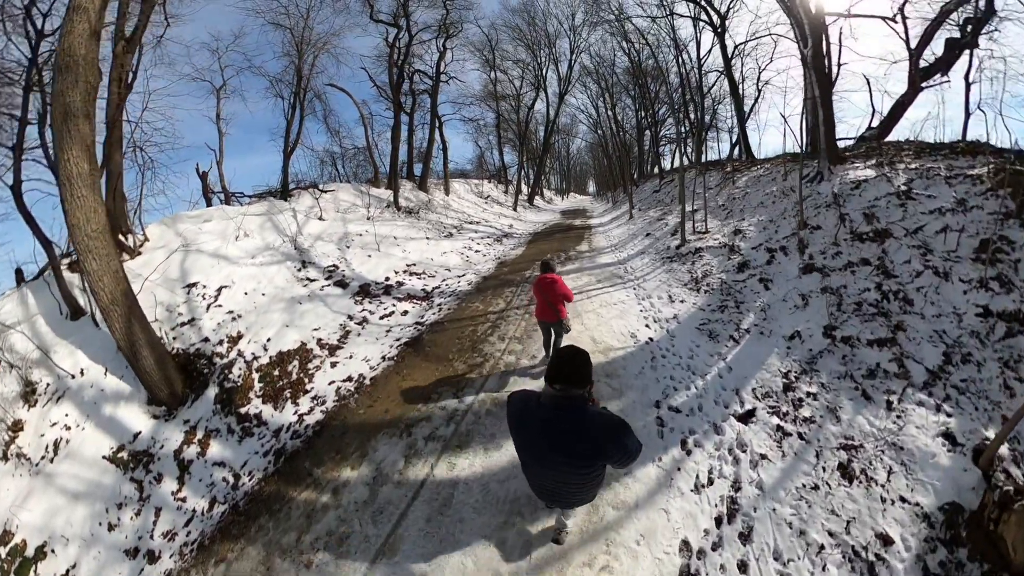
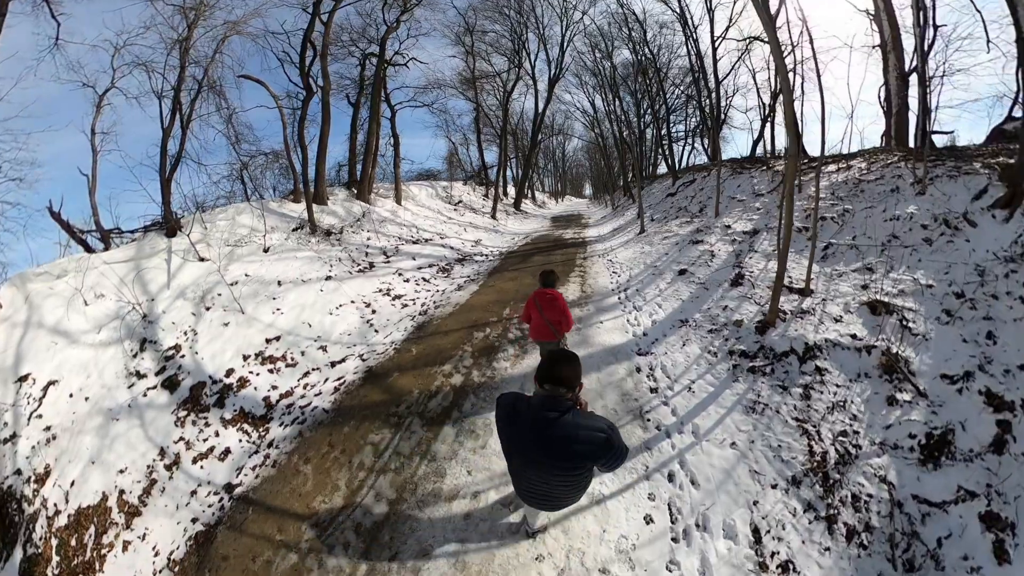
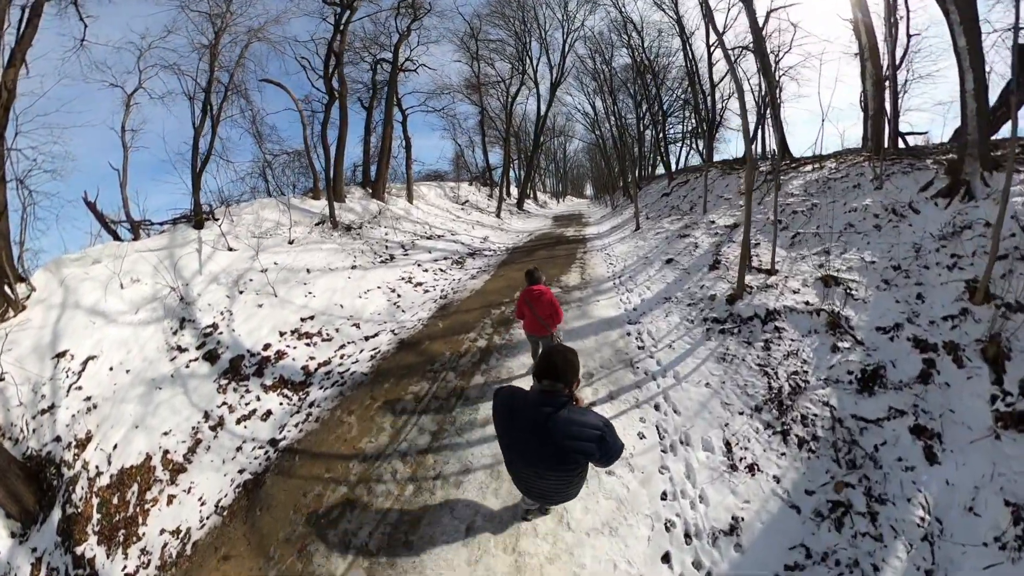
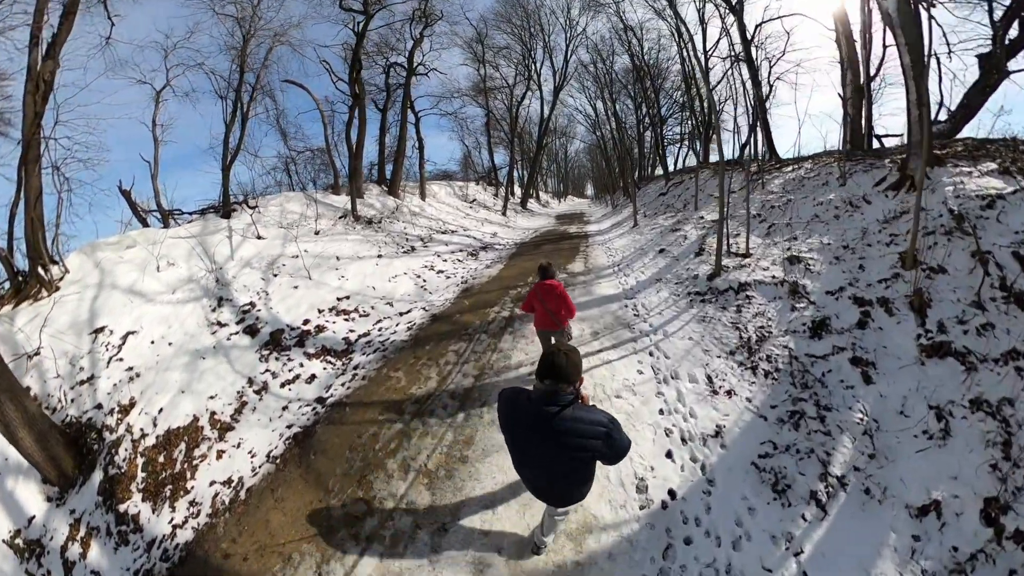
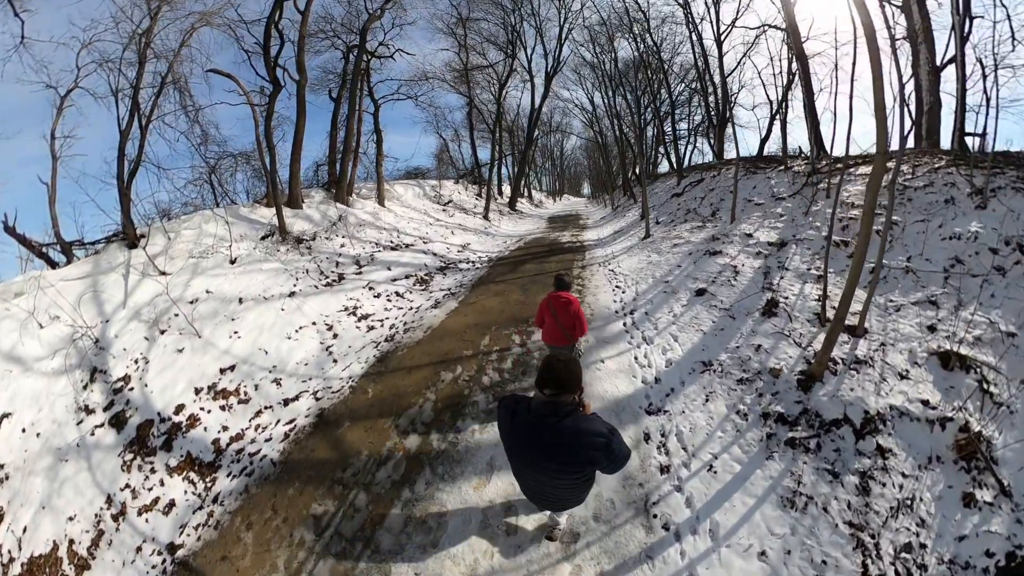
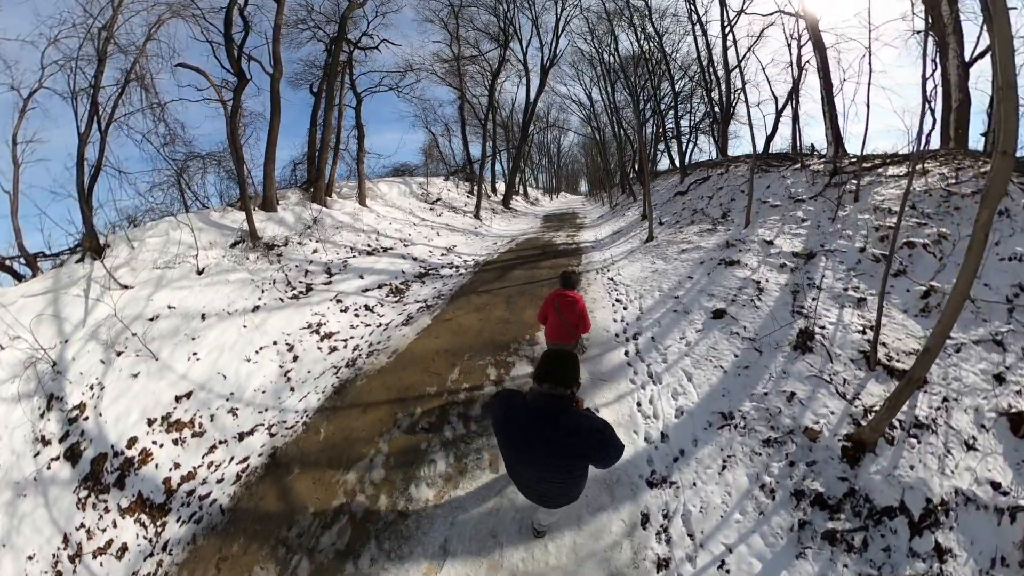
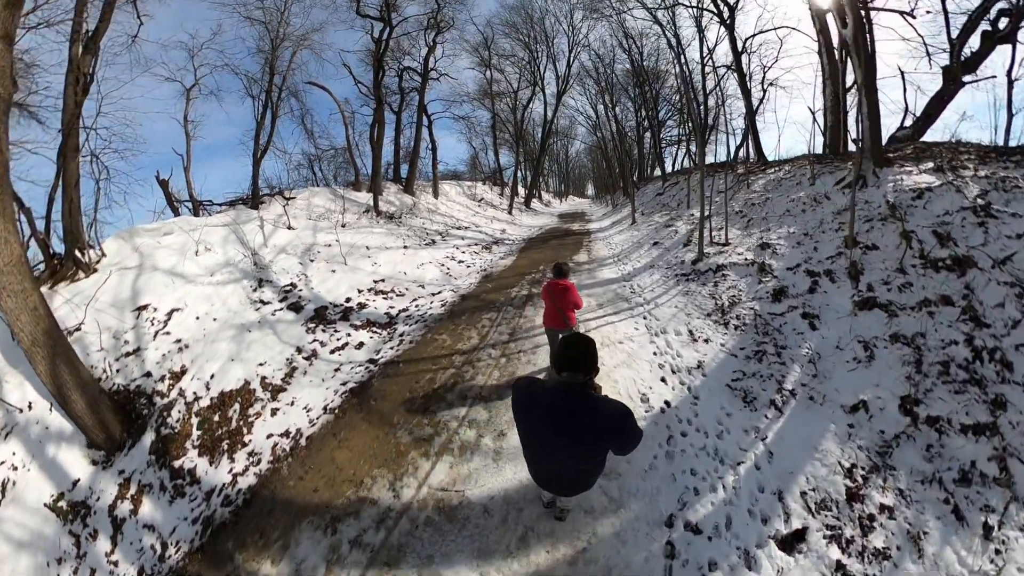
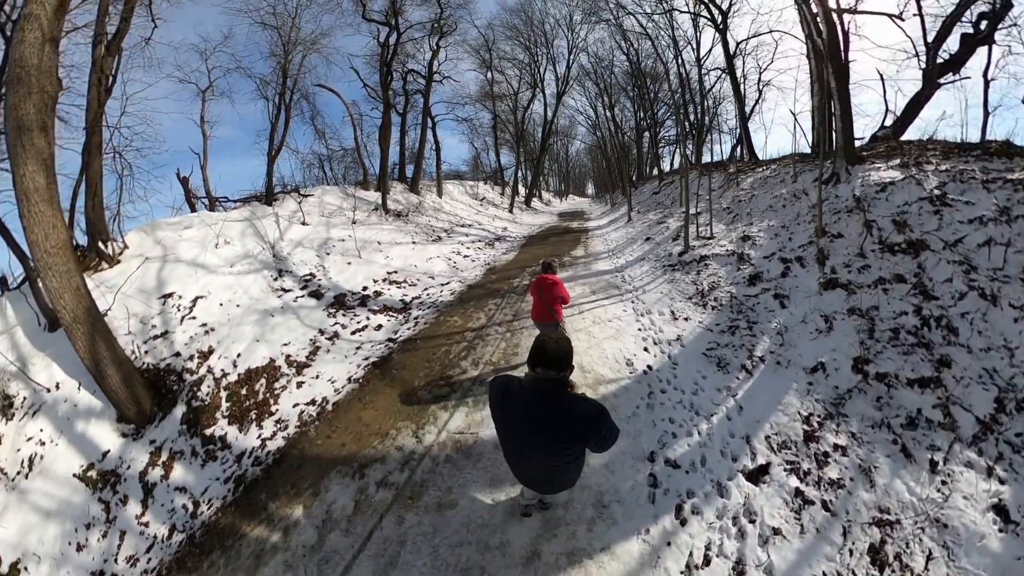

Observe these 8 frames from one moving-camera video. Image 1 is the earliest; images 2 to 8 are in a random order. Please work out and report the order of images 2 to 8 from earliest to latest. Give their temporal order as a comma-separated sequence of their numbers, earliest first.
8, 7, 4, 3, 2, 5, 6
